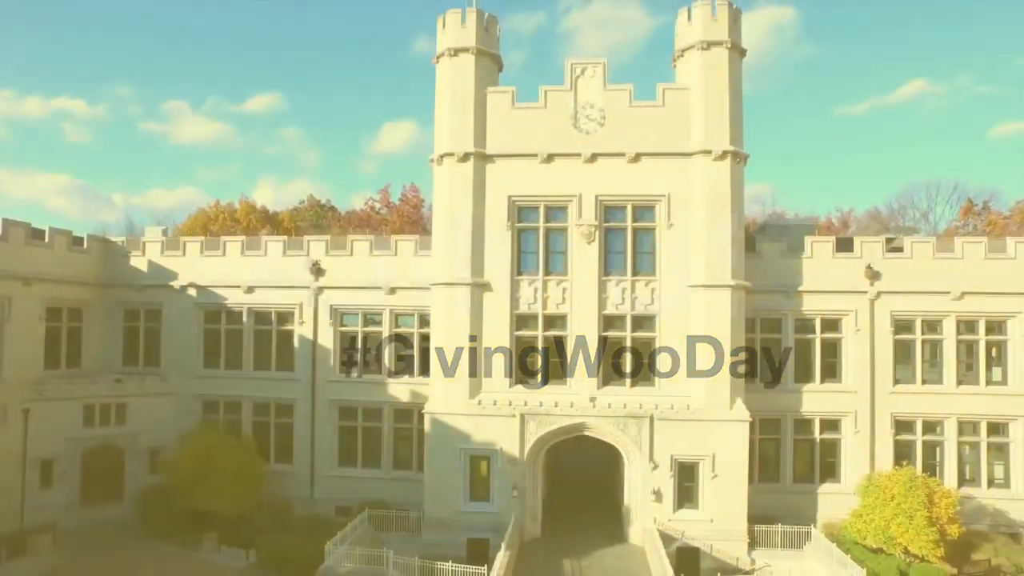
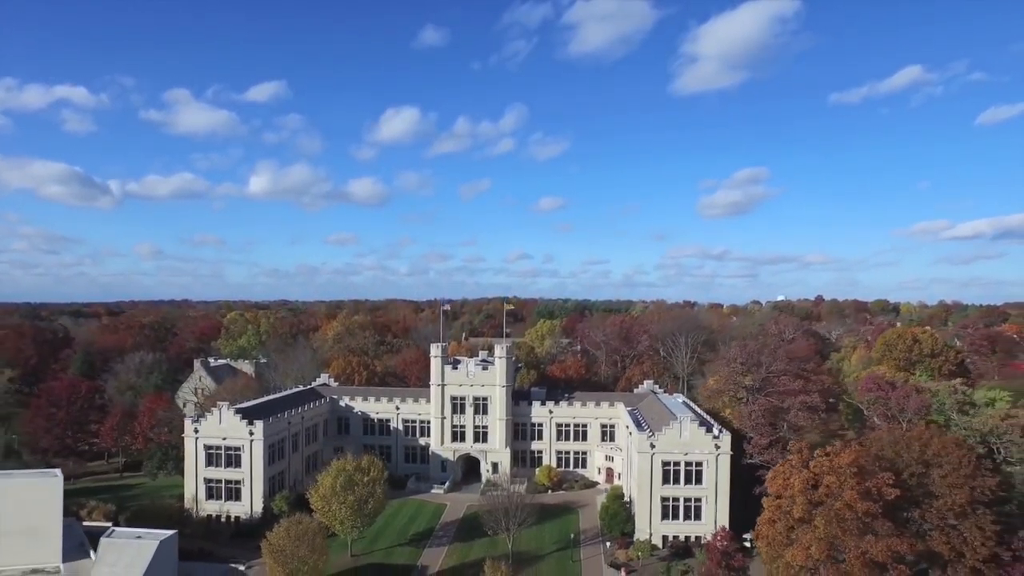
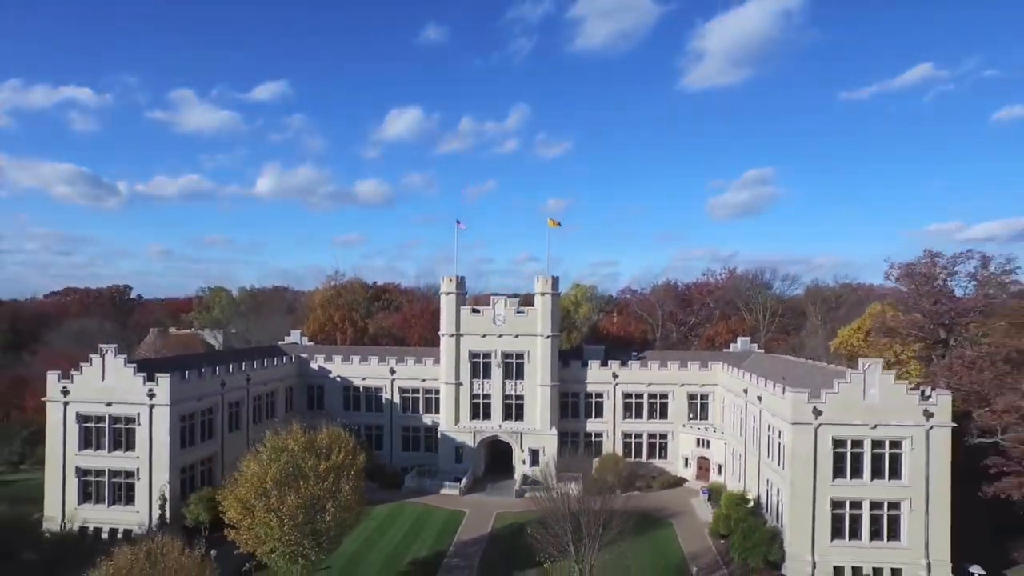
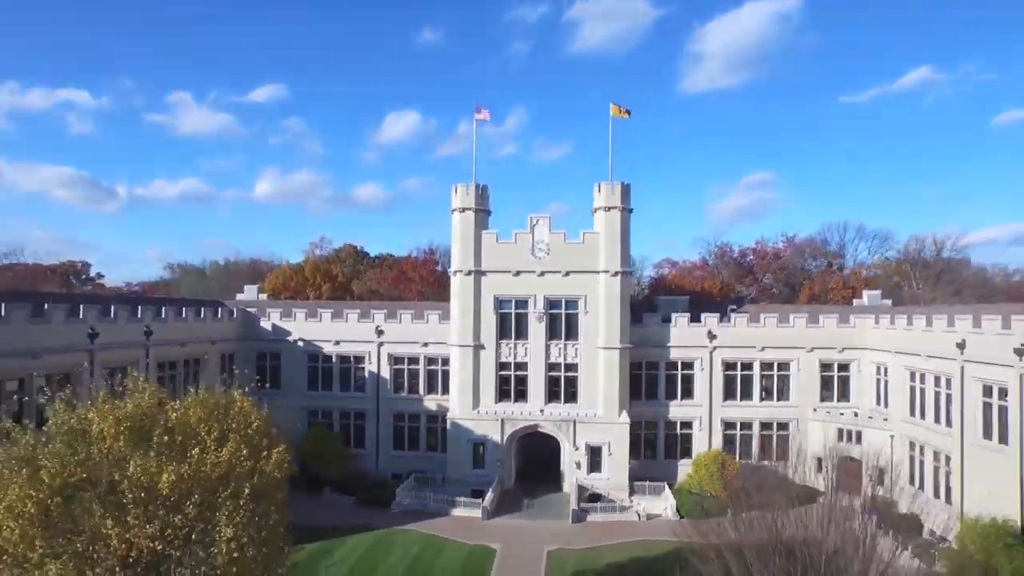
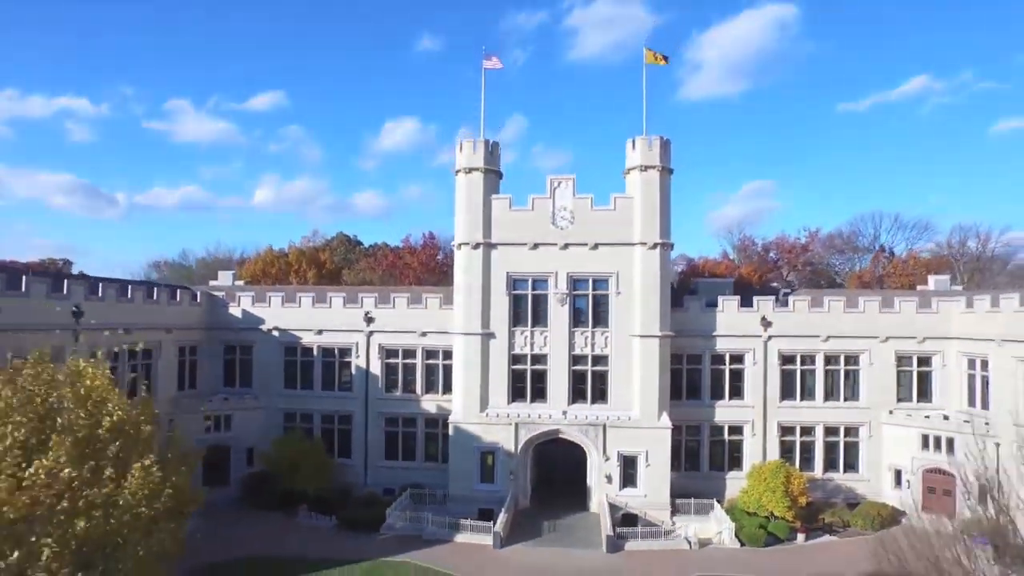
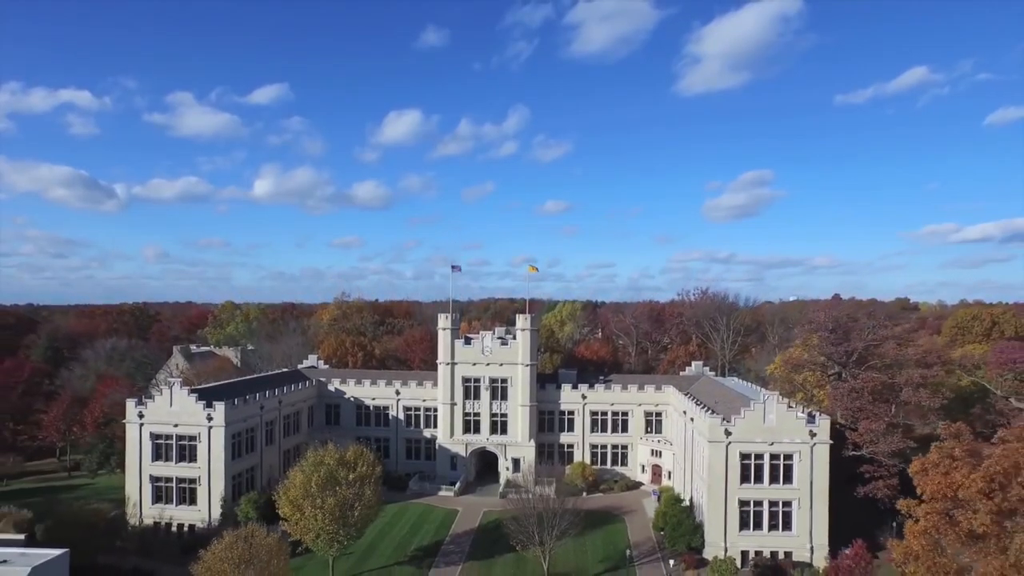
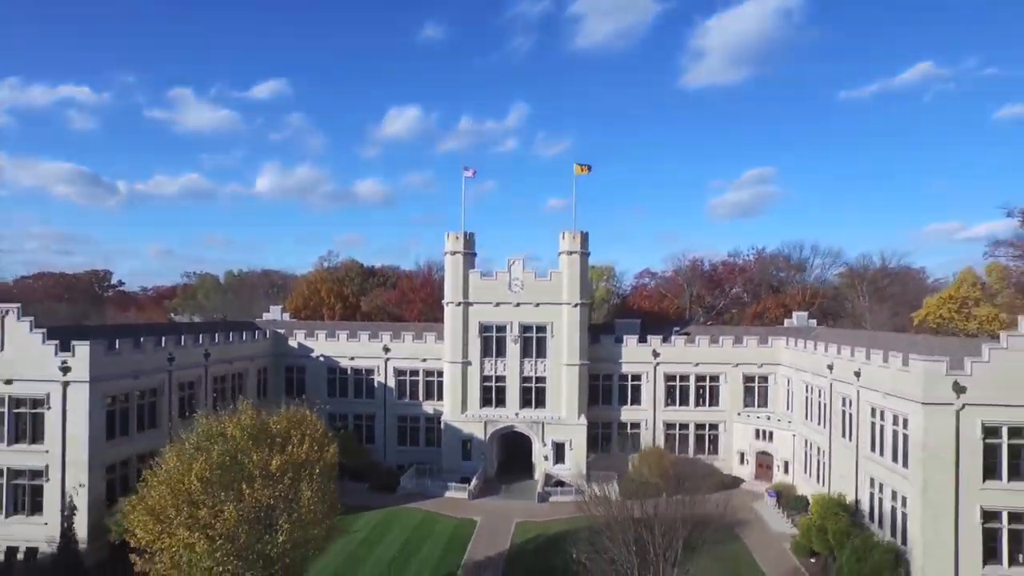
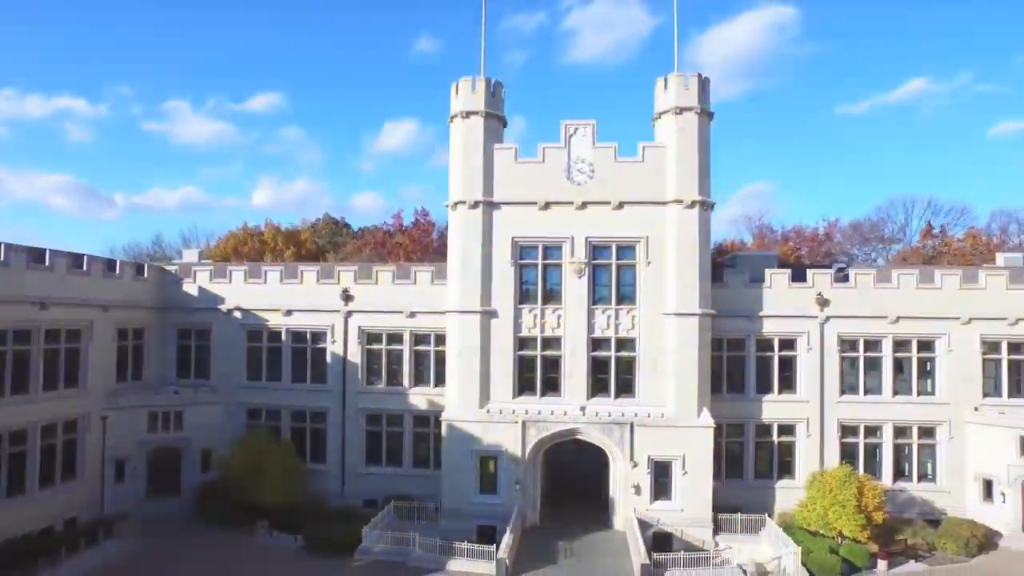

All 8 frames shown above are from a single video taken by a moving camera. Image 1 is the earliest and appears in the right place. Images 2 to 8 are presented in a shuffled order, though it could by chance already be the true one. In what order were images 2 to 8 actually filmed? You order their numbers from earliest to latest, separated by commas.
8, 5, 4, 7, 3, 6, 2
